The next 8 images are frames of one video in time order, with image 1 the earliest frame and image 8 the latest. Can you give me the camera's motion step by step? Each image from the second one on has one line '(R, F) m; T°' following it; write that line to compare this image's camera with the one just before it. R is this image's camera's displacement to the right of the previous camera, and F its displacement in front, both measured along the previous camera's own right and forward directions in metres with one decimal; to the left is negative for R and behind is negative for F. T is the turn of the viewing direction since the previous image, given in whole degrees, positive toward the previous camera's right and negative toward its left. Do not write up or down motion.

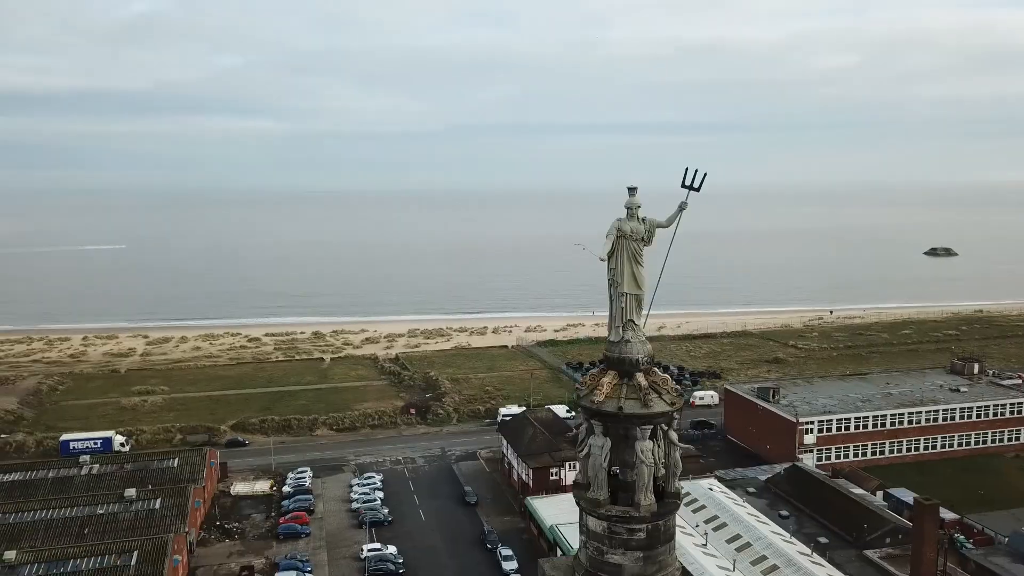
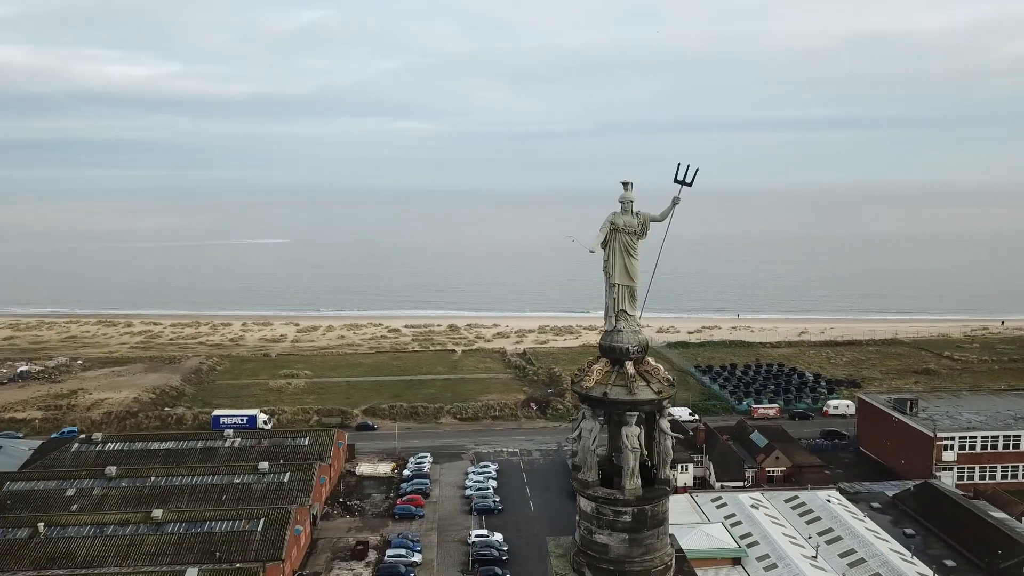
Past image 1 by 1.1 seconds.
(+1.1, -0.3) m; -10°
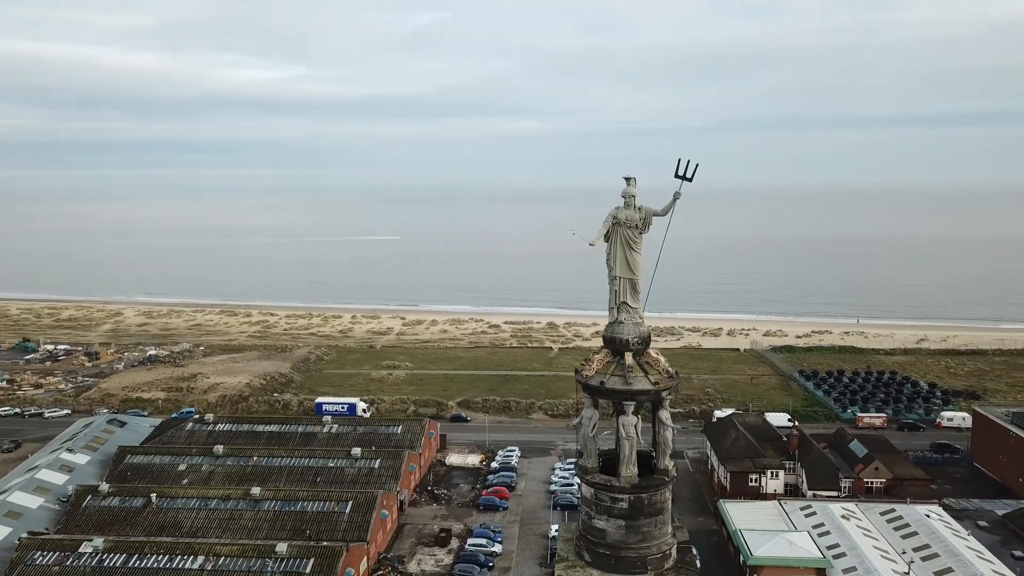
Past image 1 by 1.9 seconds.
(+0.8, -0.2) m; -8°
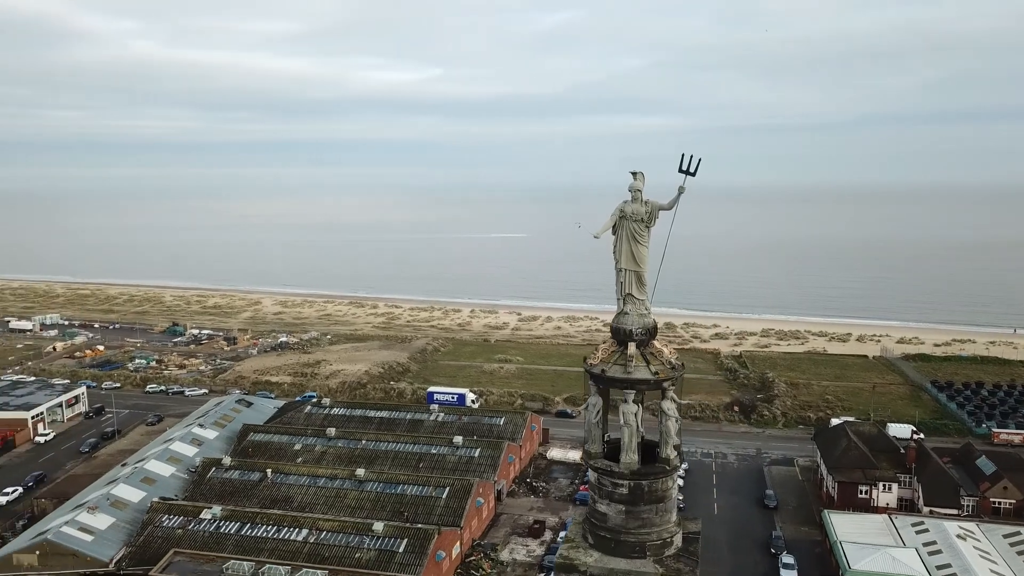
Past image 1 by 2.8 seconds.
(+0.9, -0.2) m; -9°
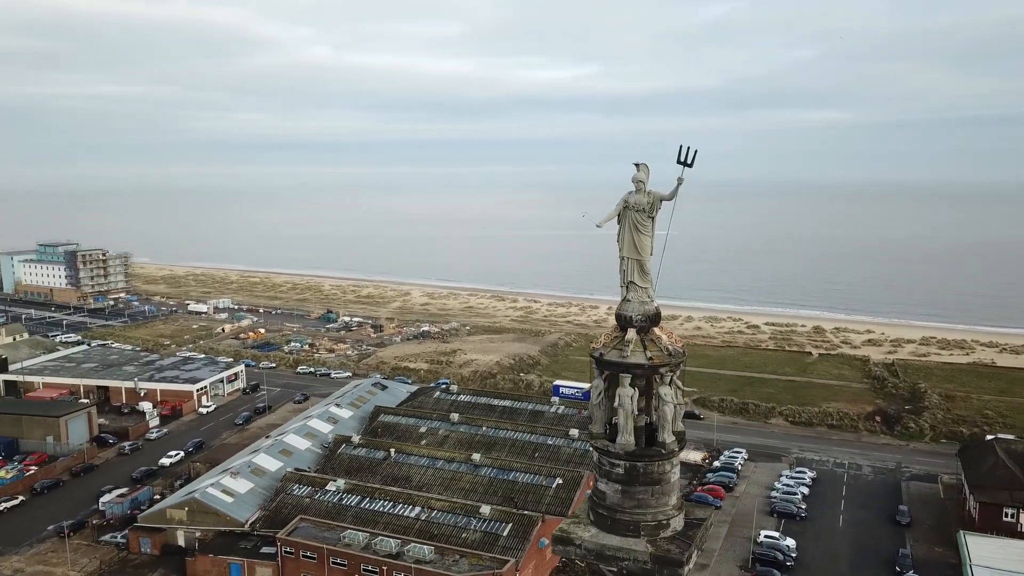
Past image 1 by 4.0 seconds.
(+1.2, -0.3) m; -11°
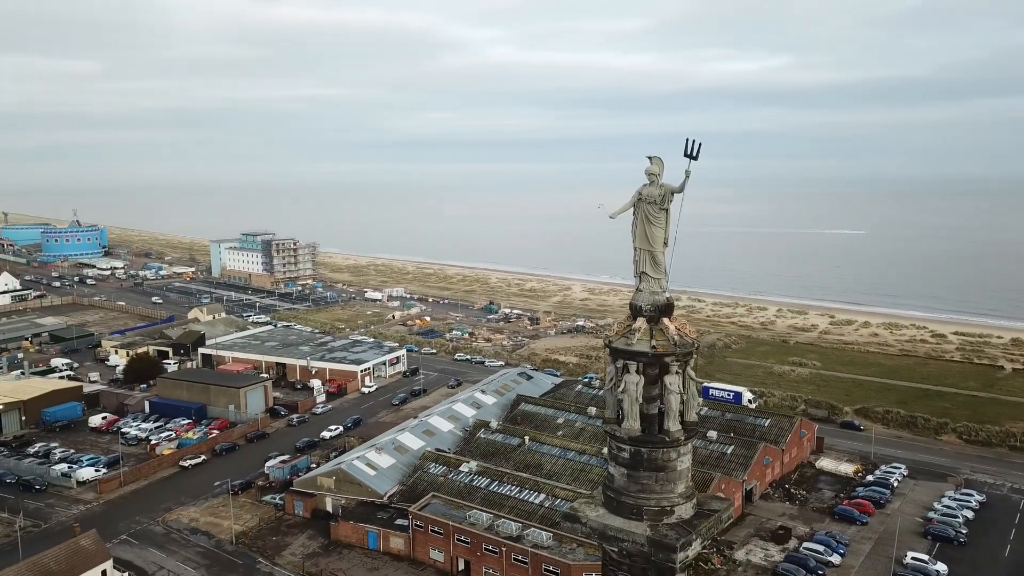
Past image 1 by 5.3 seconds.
(+1.3, -0.2) m; -12°
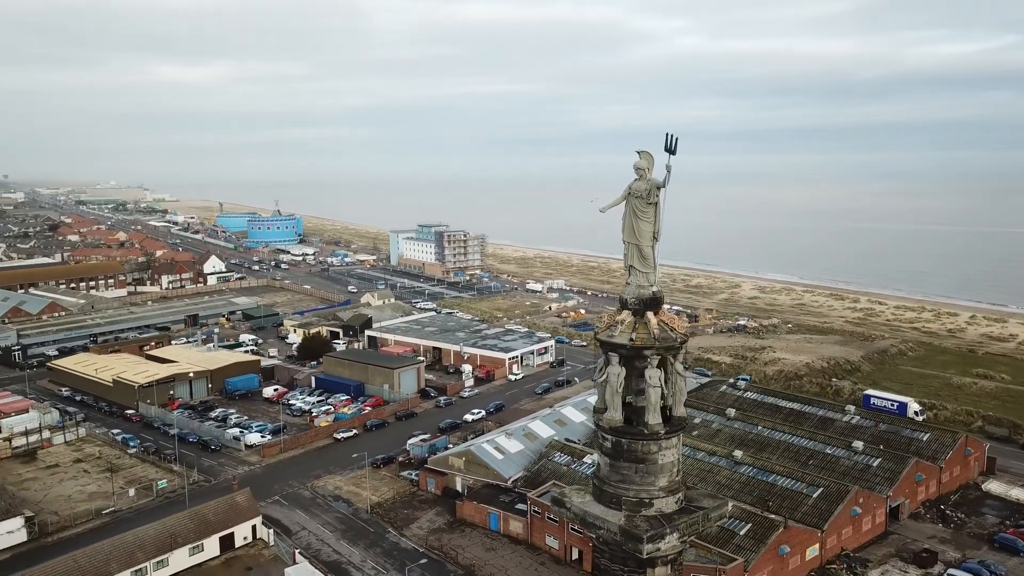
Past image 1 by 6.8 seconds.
(+1.6, -0.1) m; -13°
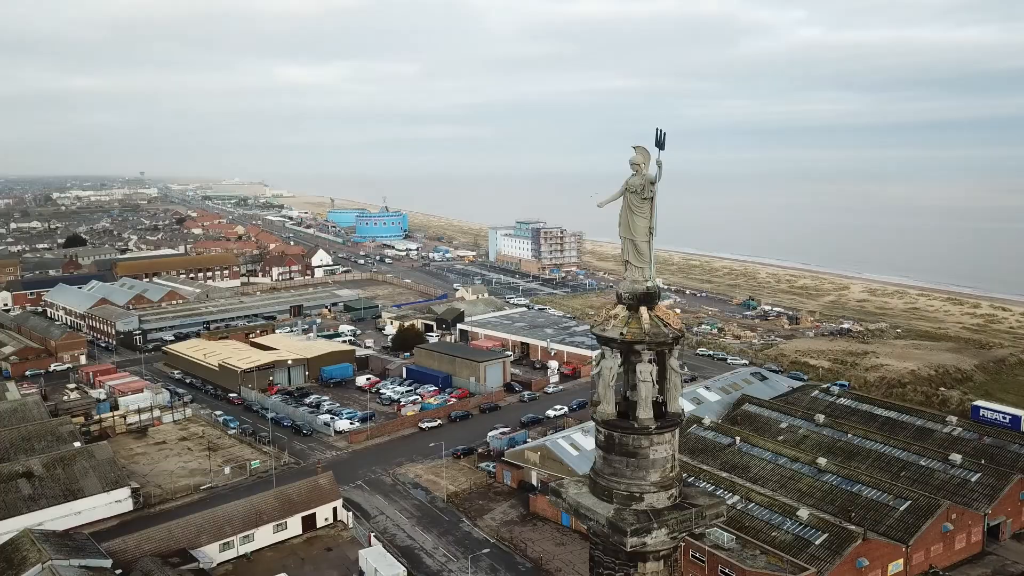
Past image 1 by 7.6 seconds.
(+0.9, -0.1) m; -7°
